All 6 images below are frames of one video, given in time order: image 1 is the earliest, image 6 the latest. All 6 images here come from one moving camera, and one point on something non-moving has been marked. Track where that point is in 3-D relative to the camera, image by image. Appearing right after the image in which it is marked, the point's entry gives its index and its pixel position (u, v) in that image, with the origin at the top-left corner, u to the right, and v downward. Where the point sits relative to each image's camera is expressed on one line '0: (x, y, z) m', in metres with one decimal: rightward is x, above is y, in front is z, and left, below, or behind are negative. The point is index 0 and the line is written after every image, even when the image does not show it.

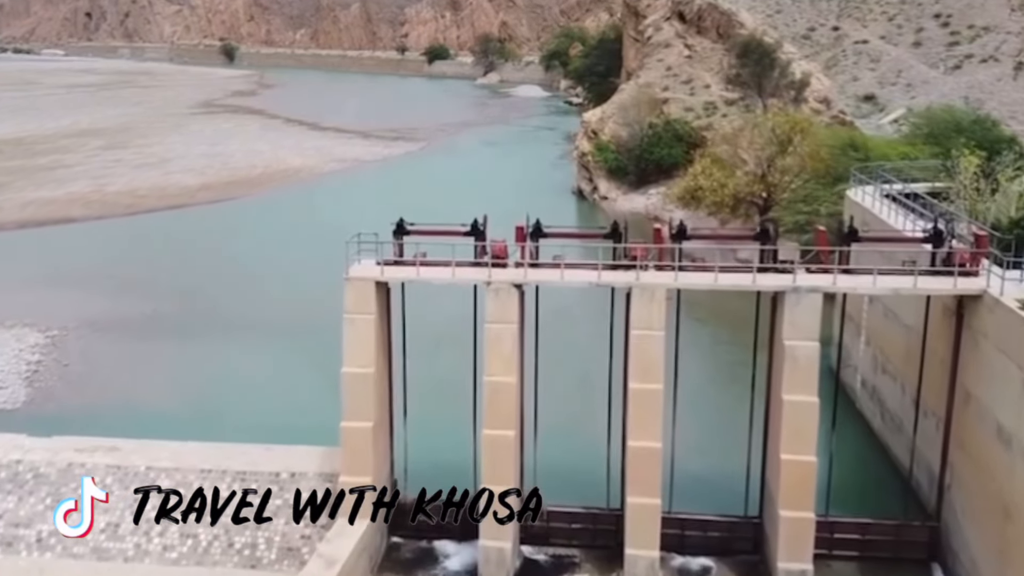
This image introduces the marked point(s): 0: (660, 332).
0: (+1.9, -0.5, +13.1) m
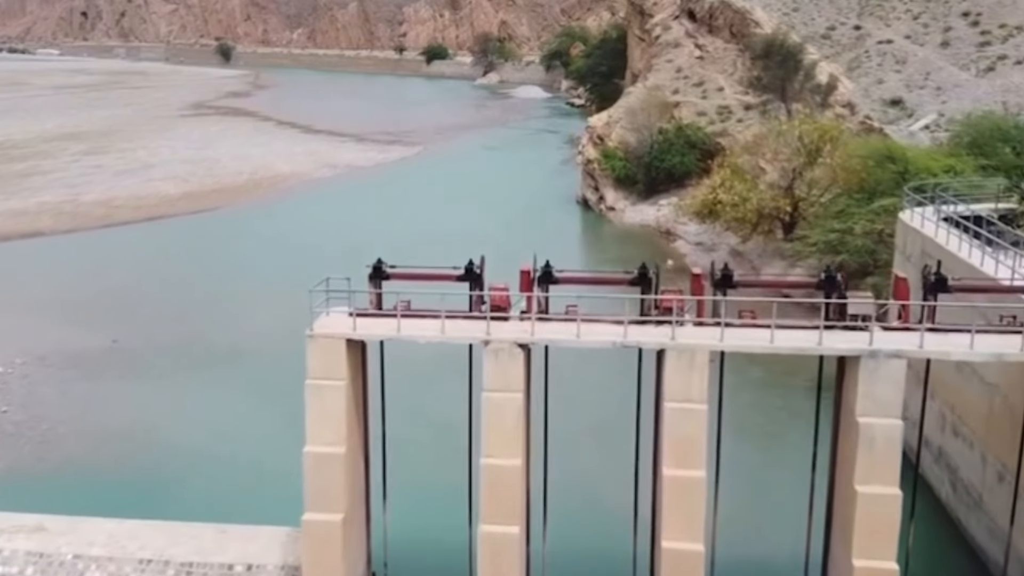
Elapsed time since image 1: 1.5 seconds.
0: (+1.9, -1.2, +10.5) m
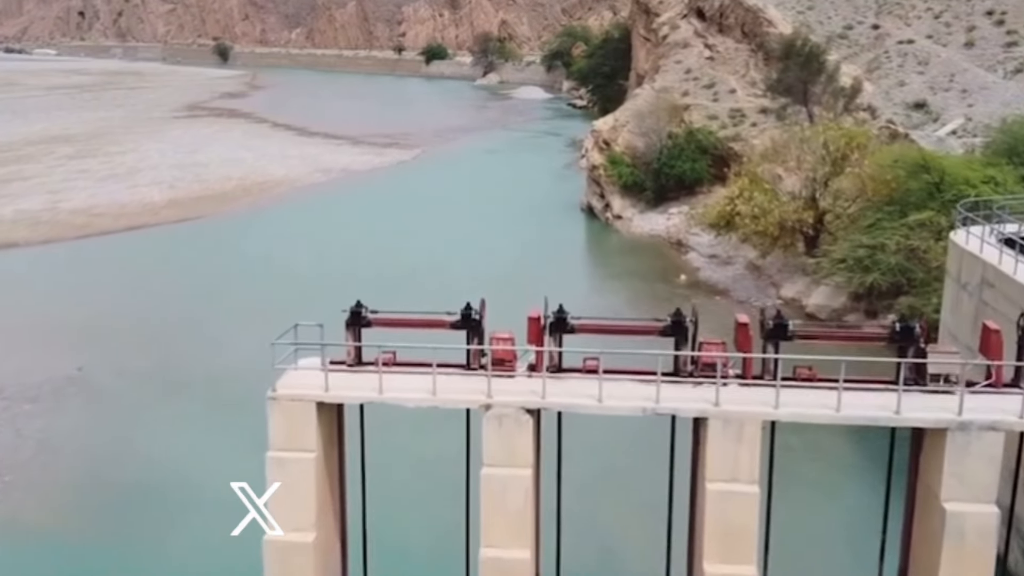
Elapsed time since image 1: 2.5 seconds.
0: (+2.0, -1.6, +8.6) m
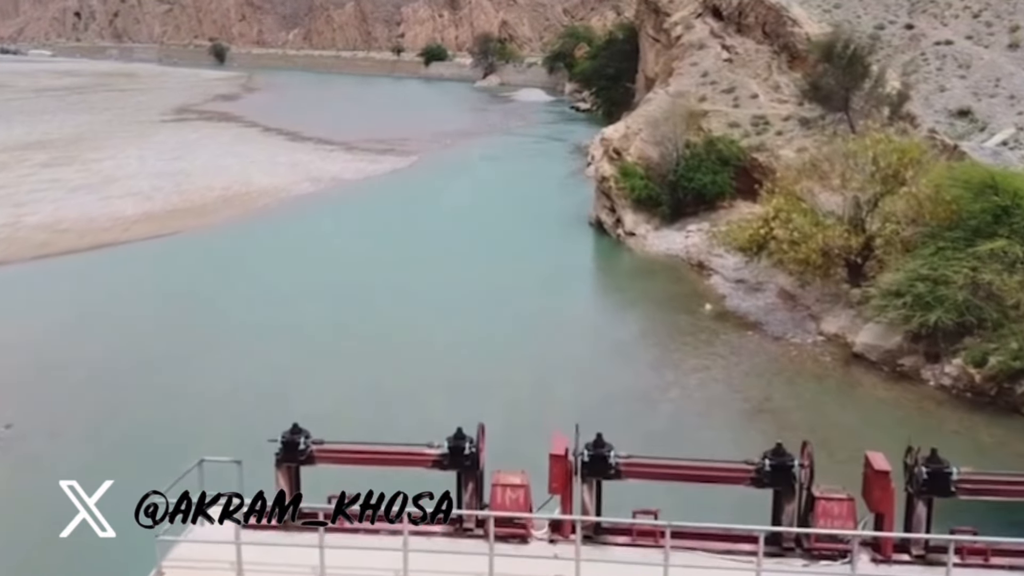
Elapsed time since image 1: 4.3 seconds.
0: (+2.1, -2.3, +5.5) m
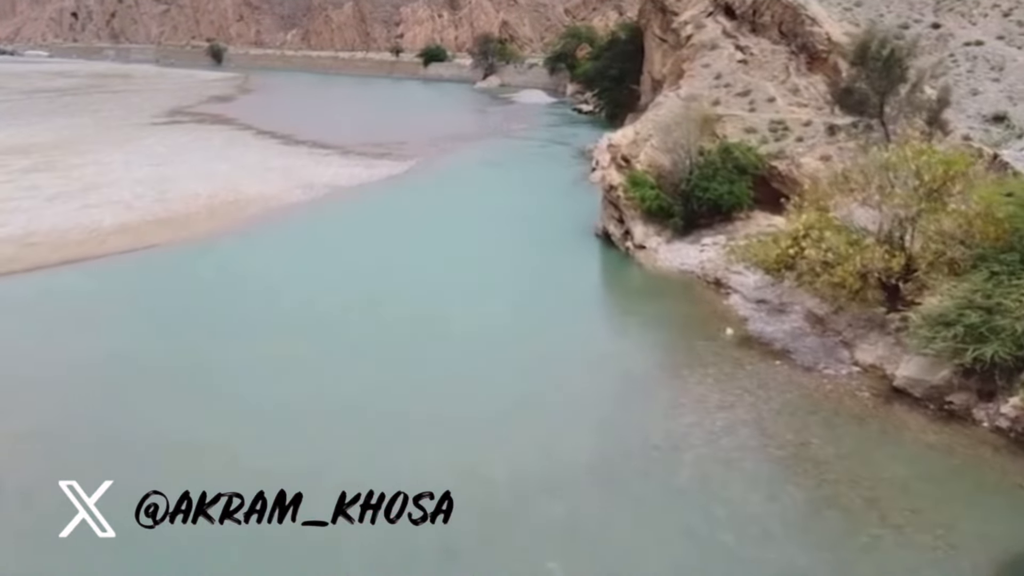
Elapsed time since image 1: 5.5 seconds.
0: (+2.1, -2.8, +3.4) m
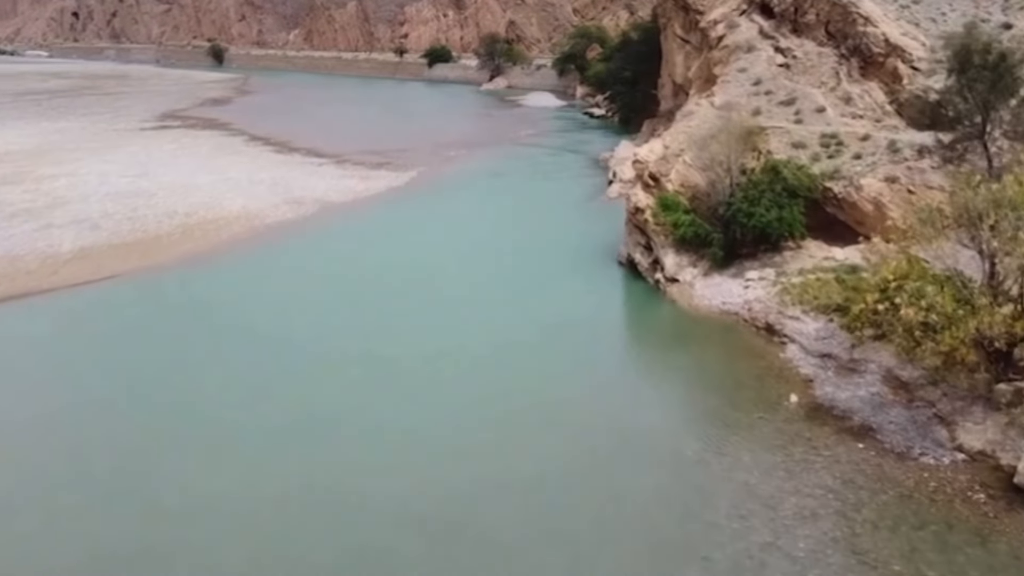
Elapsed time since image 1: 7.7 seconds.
0: (+2.3, -3.8, -0.8) m
